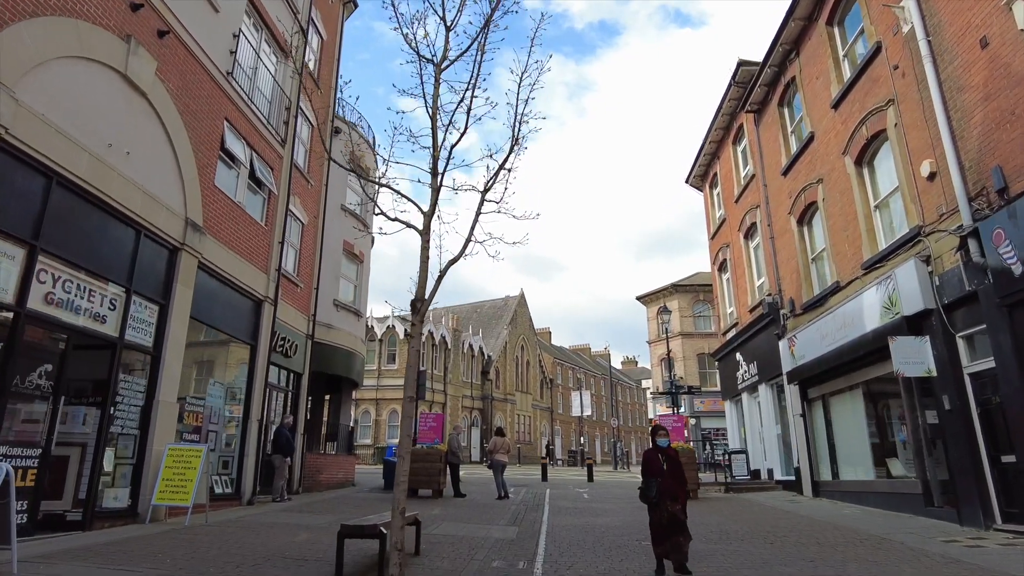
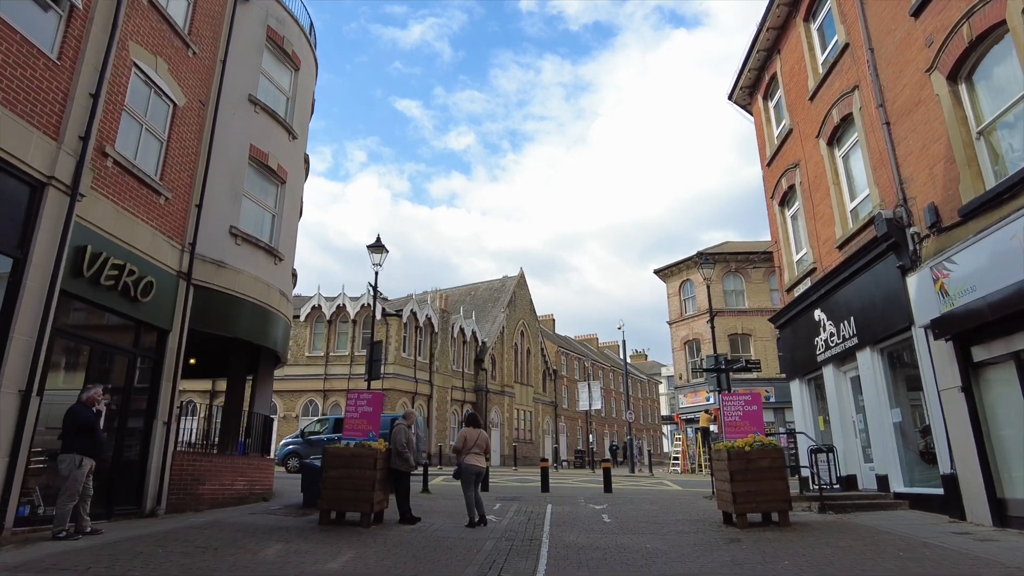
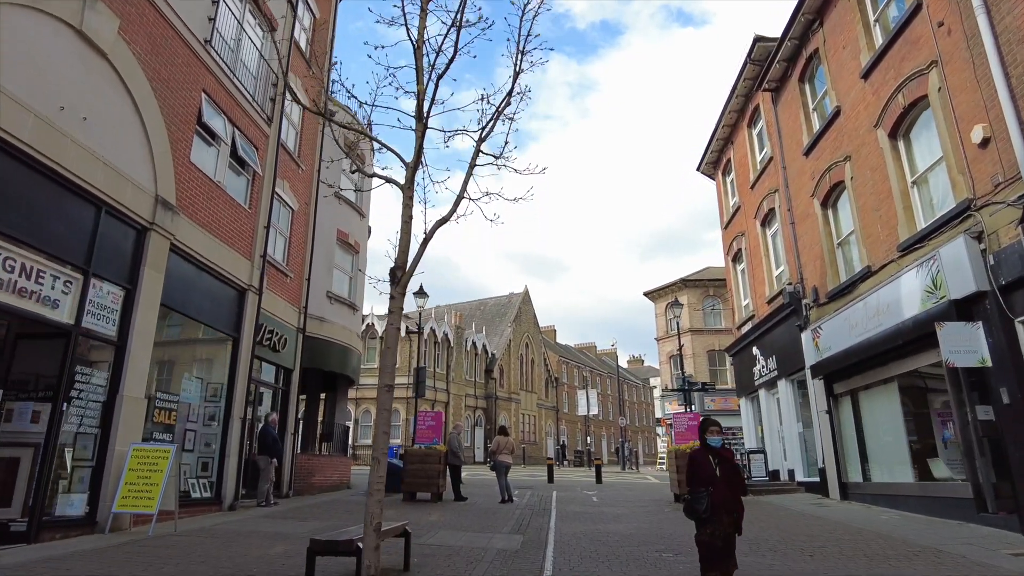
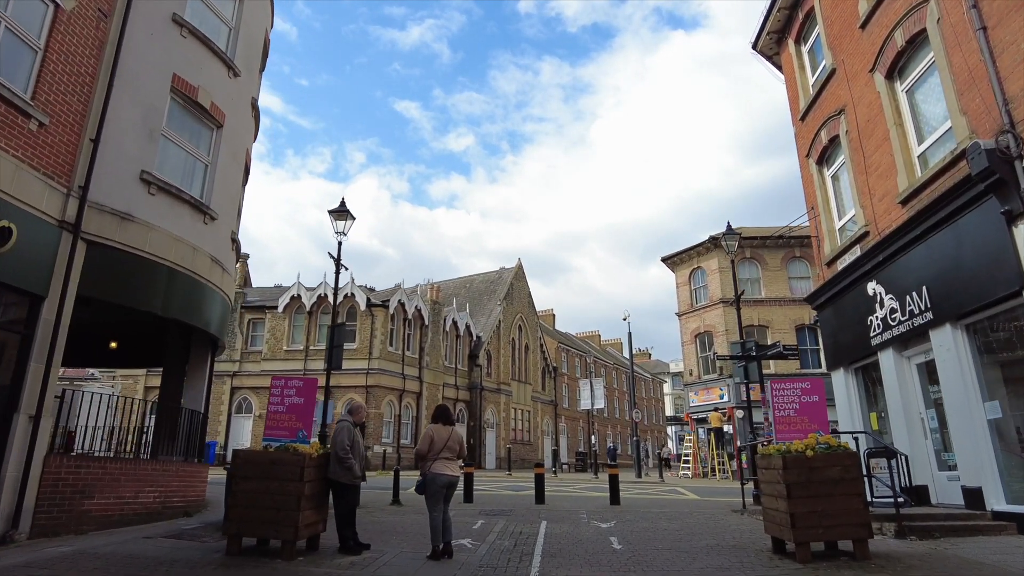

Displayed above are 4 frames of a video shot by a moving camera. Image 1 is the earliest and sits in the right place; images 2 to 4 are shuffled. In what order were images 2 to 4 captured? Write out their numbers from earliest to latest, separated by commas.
3, 2, 4
